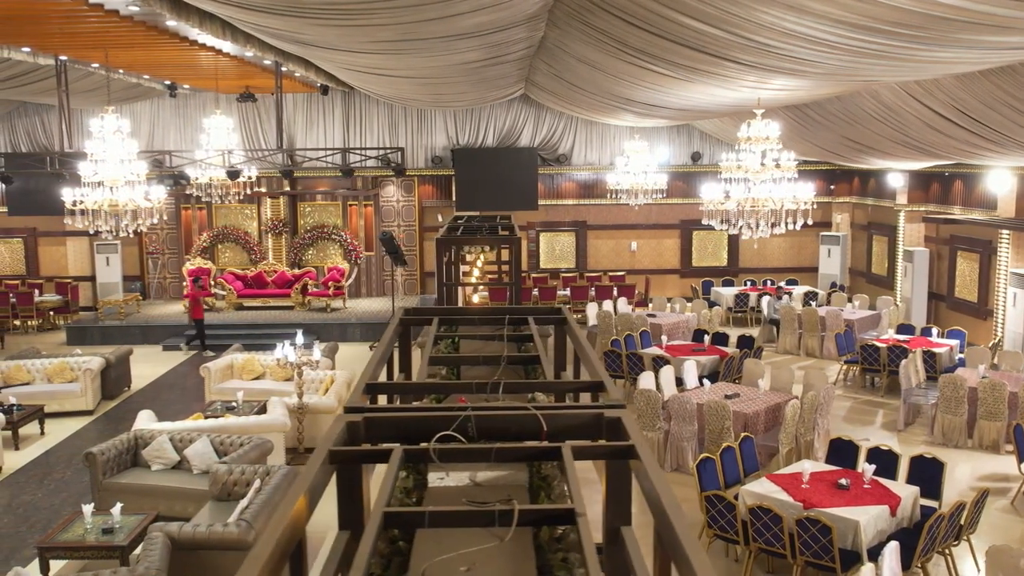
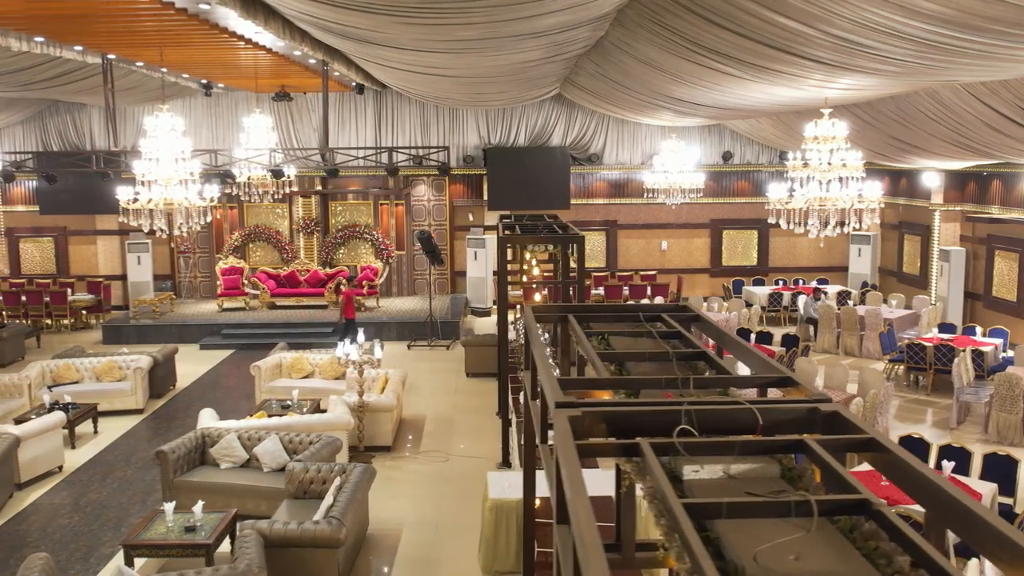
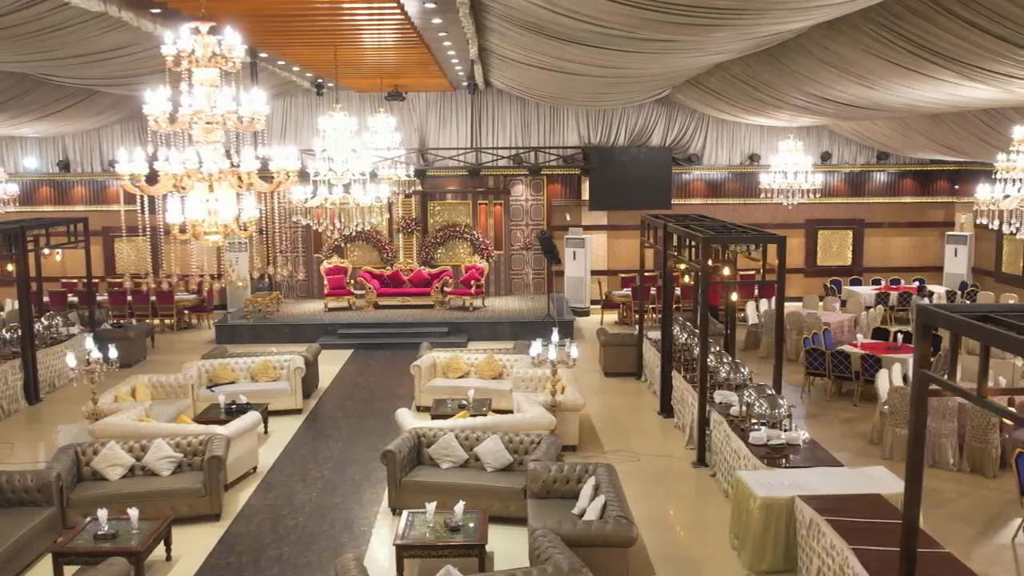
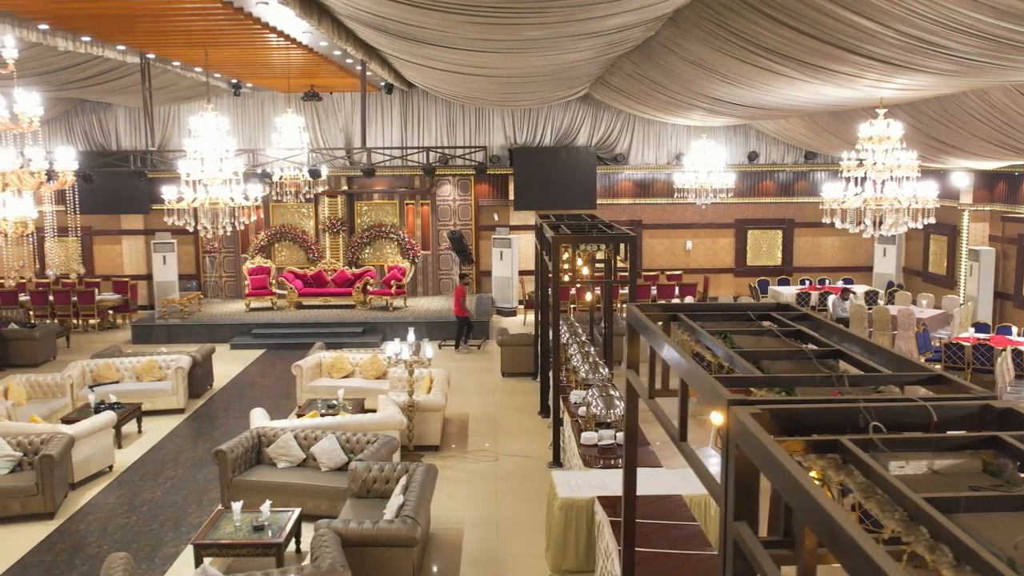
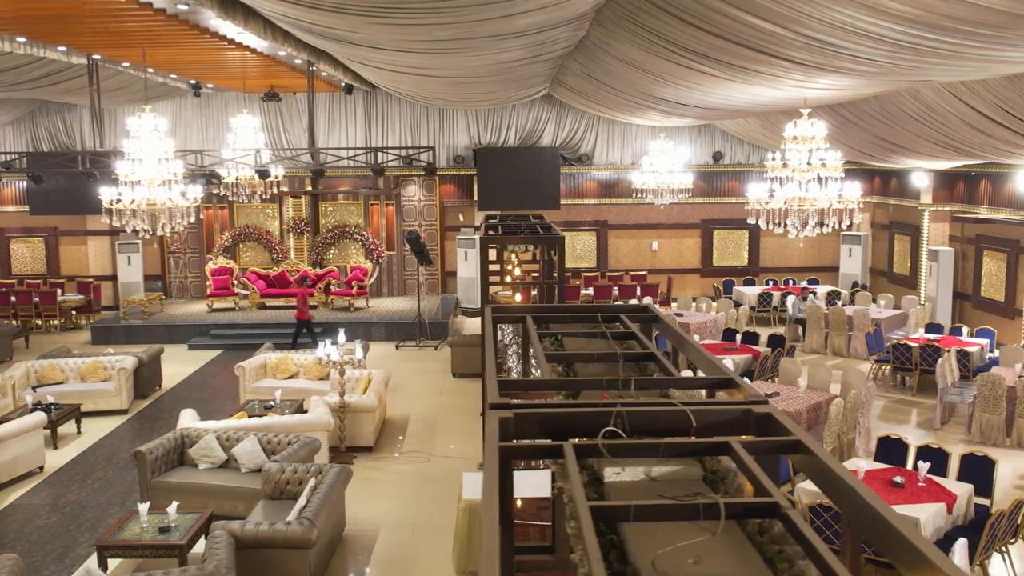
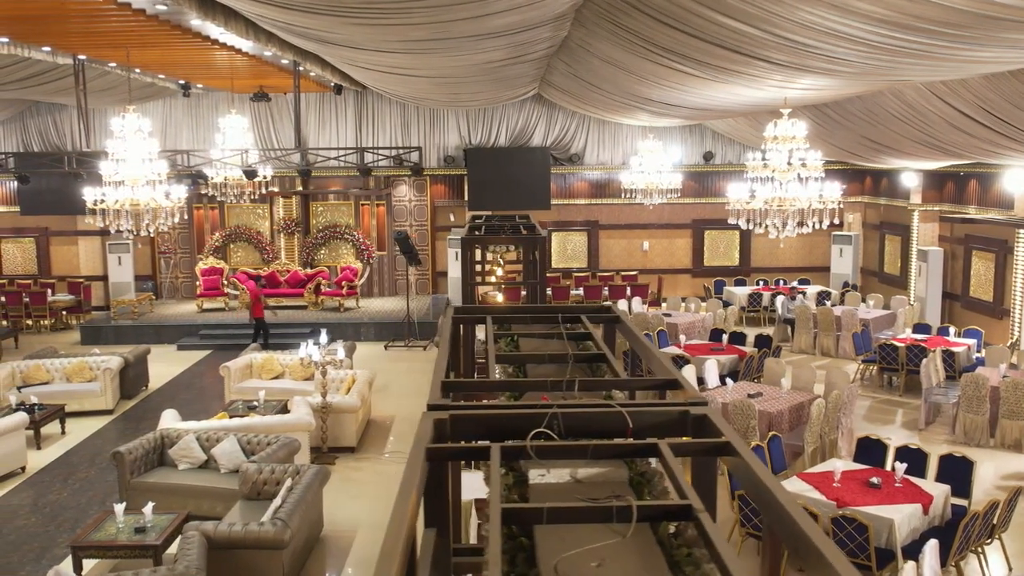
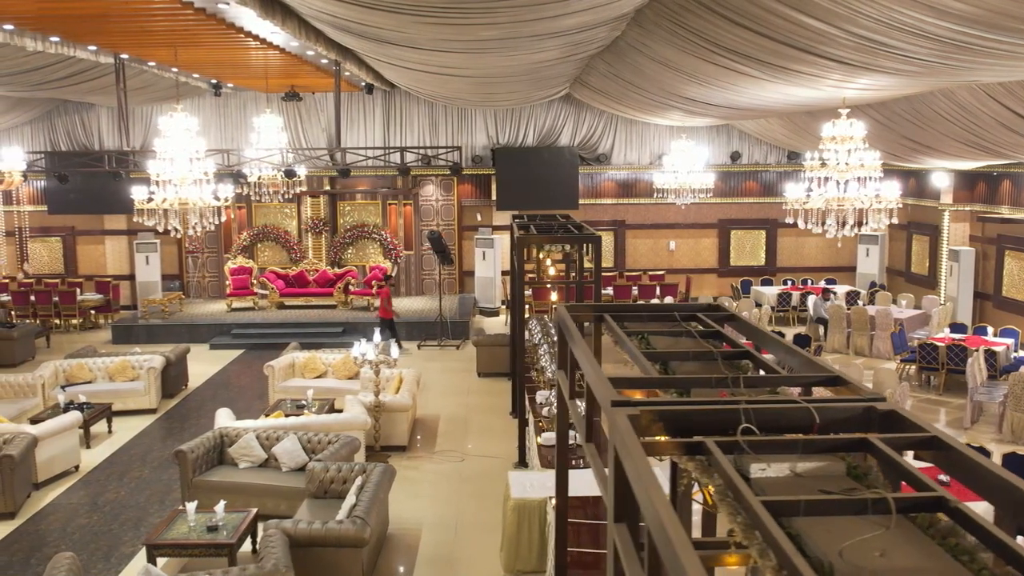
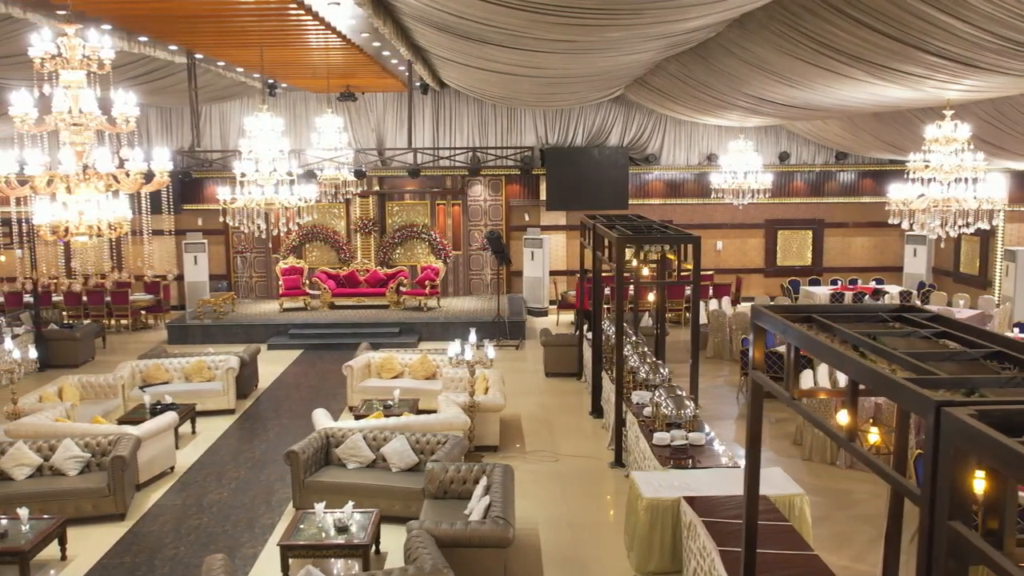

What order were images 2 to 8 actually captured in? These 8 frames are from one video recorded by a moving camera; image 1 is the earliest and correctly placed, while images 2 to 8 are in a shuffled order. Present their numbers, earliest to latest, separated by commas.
6, 5, 2, 7, 4, 8, 3
